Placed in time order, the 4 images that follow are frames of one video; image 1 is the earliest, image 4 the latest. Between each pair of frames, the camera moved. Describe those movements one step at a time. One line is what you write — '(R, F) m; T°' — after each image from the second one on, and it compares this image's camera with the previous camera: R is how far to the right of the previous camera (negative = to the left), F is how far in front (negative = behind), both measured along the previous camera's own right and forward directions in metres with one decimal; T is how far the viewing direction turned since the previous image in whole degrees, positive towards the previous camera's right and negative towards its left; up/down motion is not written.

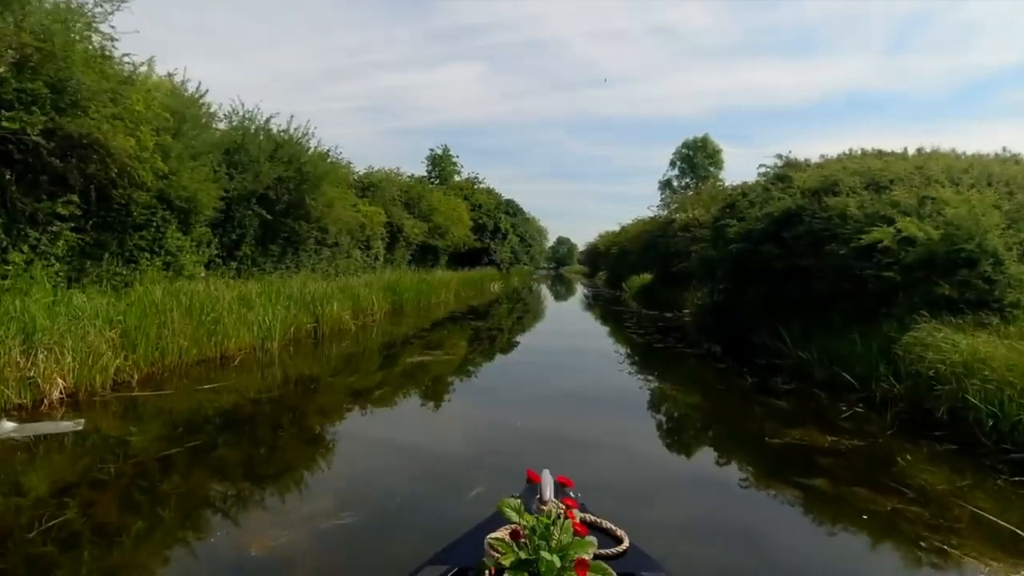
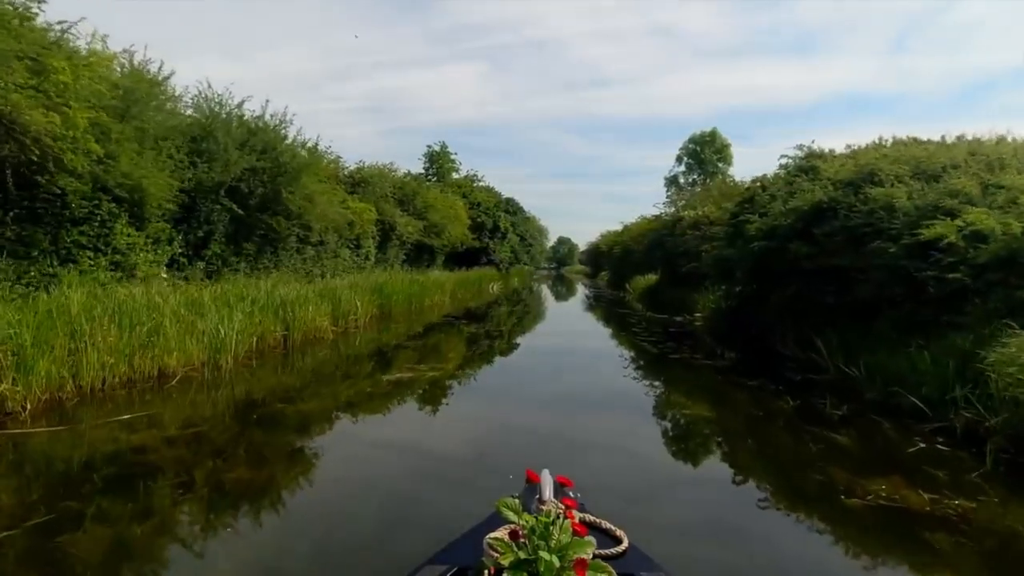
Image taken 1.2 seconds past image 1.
(+0.1, +0.9) m; 0°
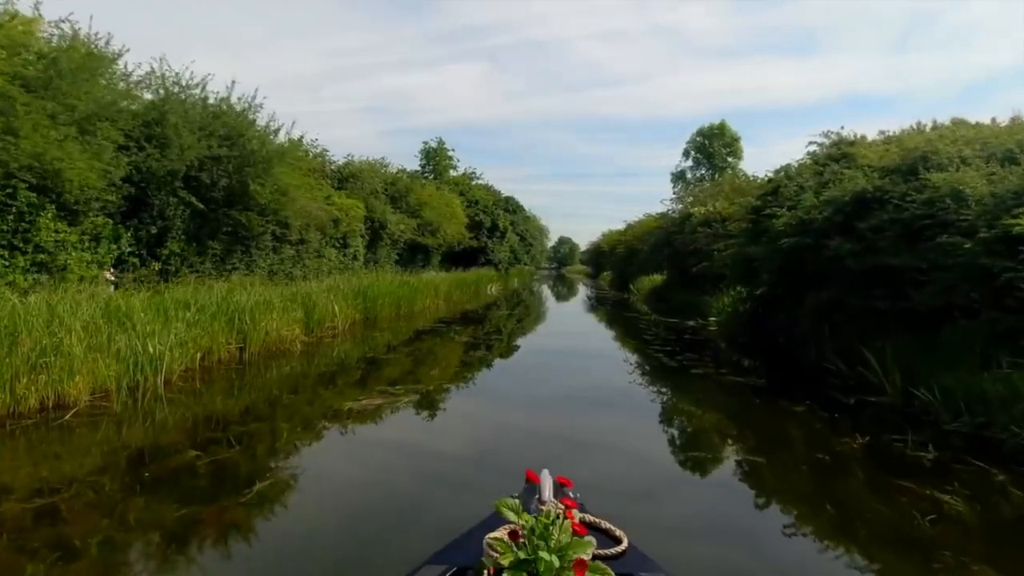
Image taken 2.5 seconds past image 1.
(+0.1, +1.0) m; 0°
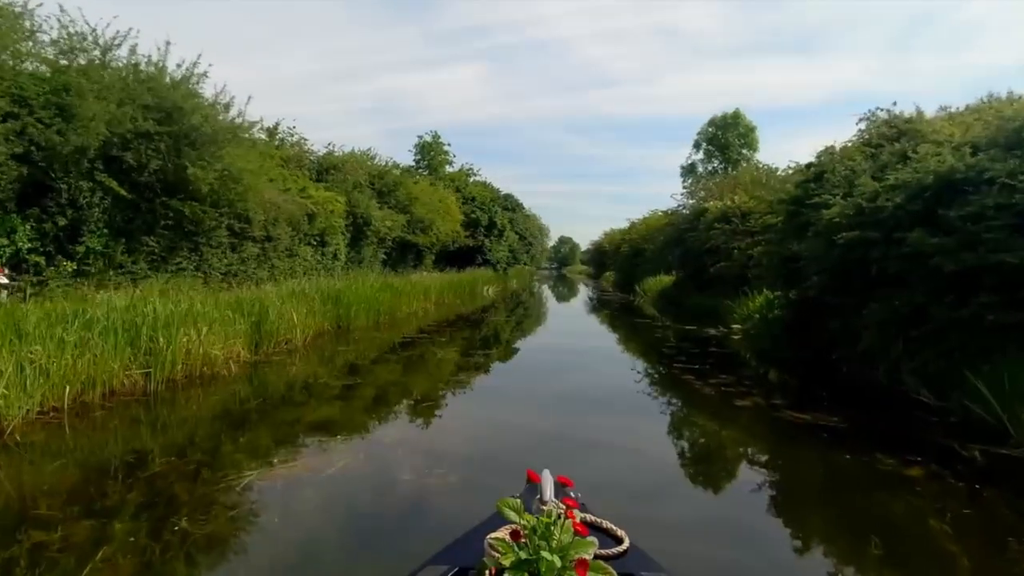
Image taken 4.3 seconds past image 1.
(+0.1, +1.4) m; 0°
